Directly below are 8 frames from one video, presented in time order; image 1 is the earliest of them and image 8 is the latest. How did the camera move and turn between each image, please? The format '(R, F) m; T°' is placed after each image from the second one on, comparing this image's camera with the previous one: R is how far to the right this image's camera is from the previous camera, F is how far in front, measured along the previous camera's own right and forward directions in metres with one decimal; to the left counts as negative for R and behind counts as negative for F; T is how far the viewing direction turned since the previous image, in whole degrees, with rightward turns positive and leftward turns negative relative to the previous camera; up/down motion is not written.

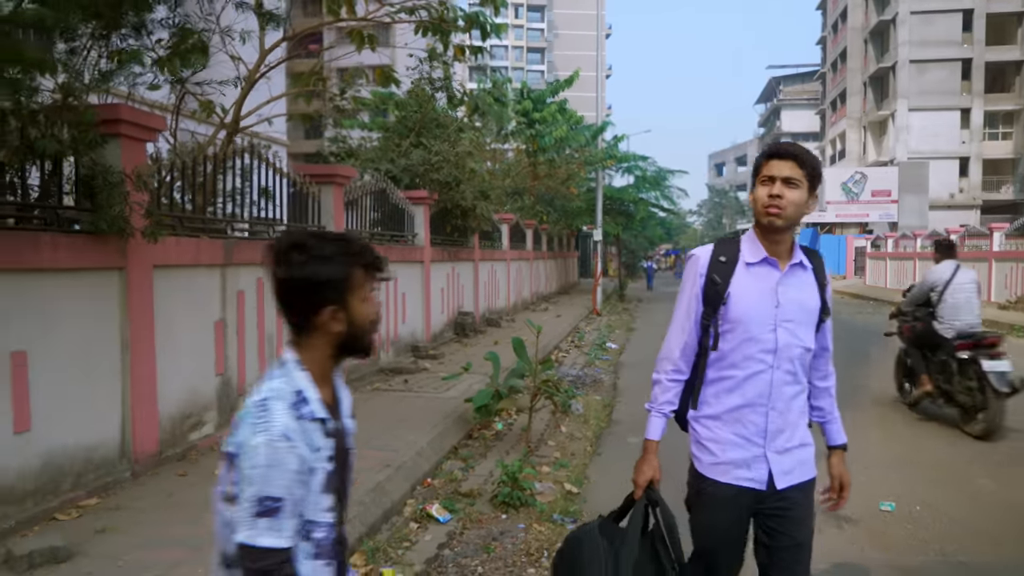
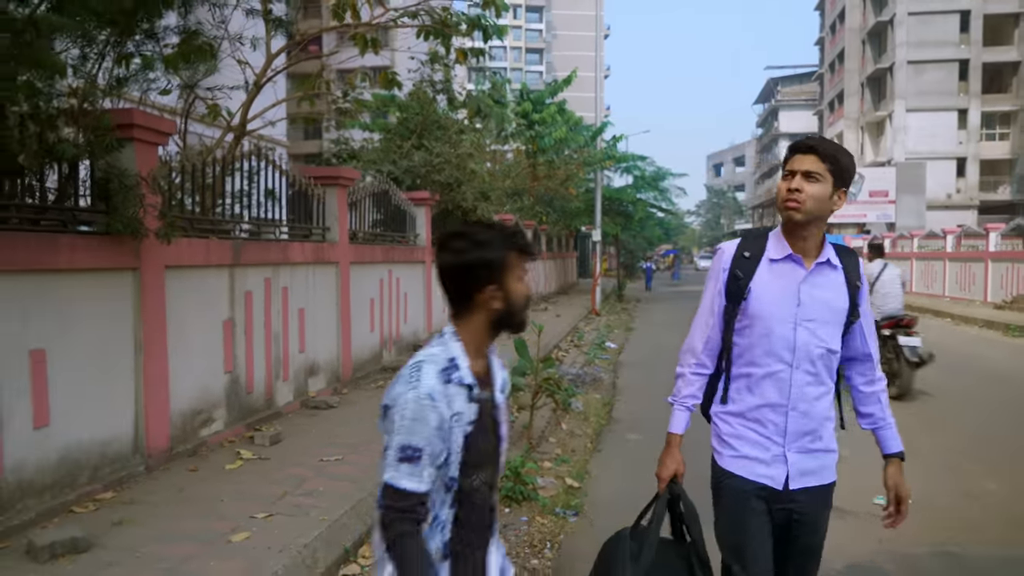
(0.0, -0.1) m; 0°
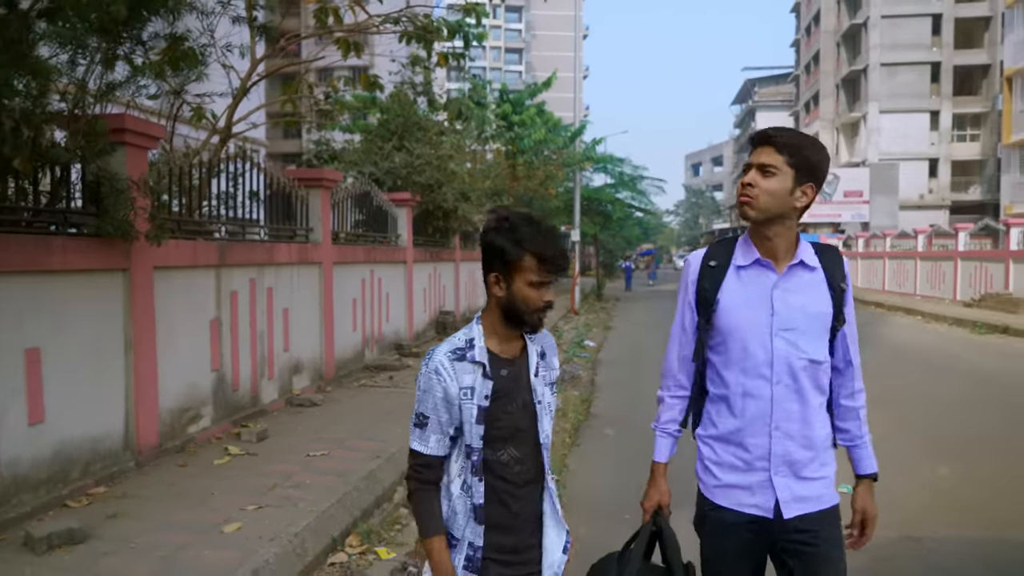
(0.0, -0.2) m; +1°
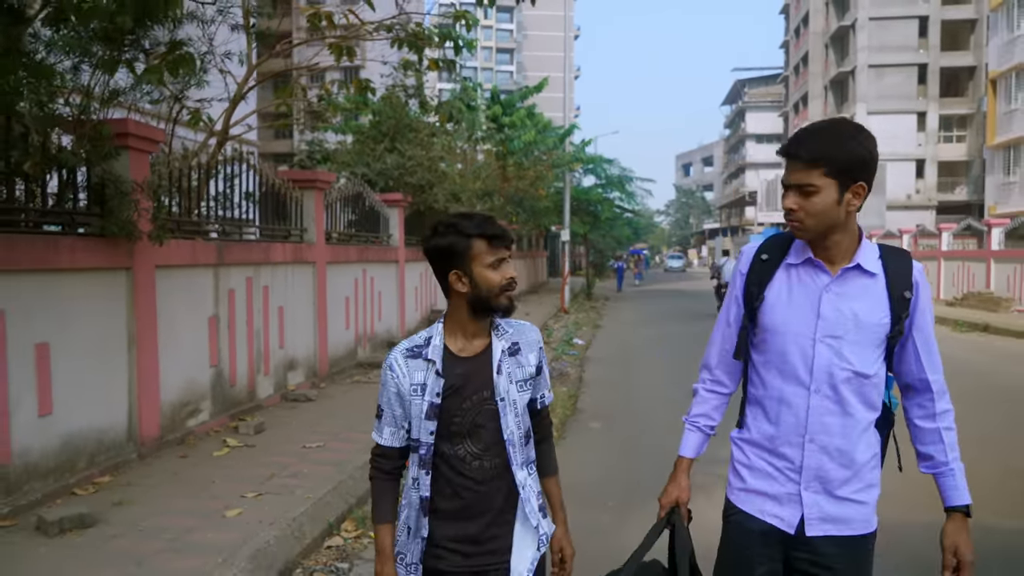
(0.0, -0.2) m; +1°
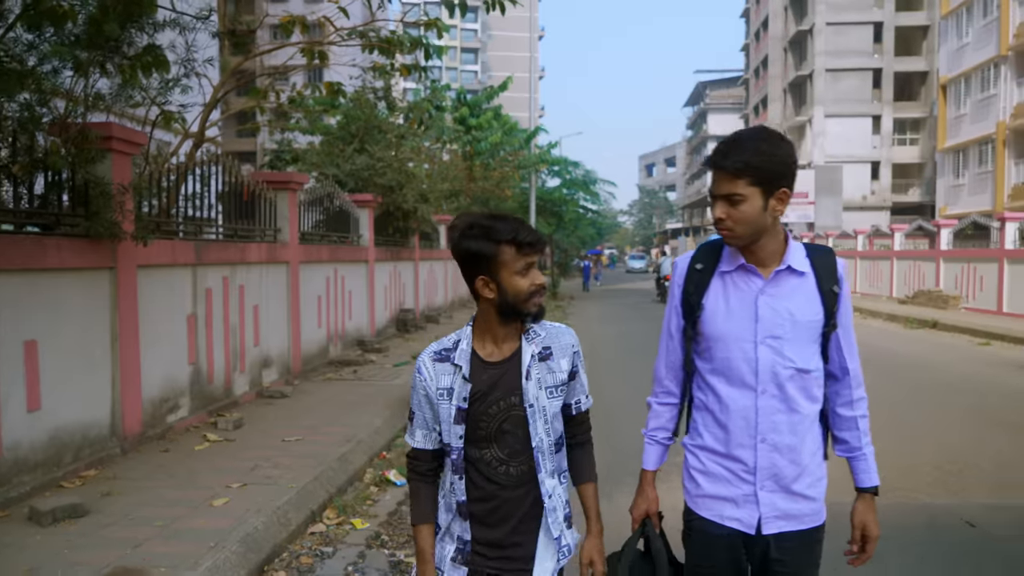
(-0.1, -0.3) m; +2°
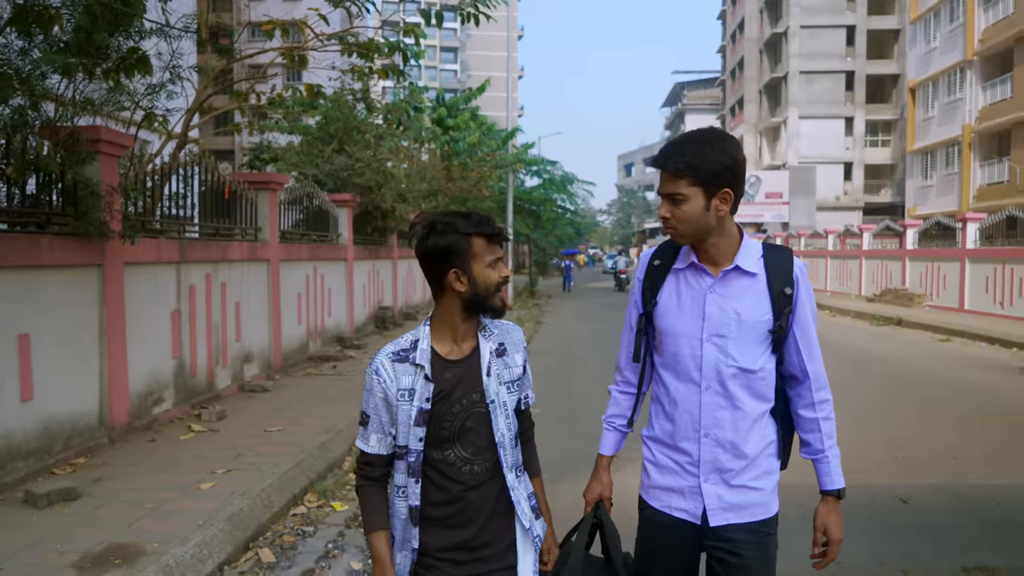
(+0.1, -0.3) m; +1°
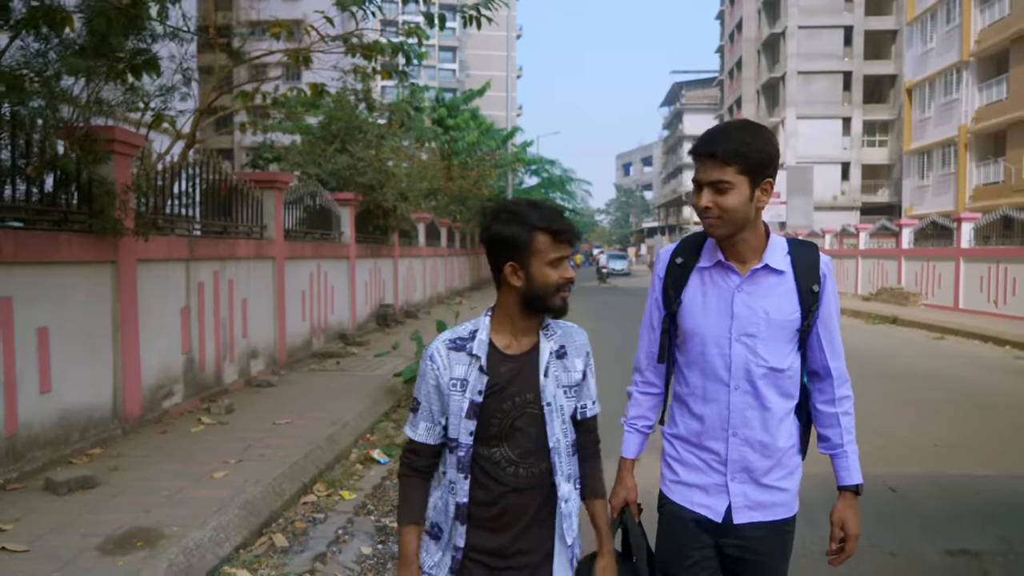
(0.0, -0.2) m; 0°
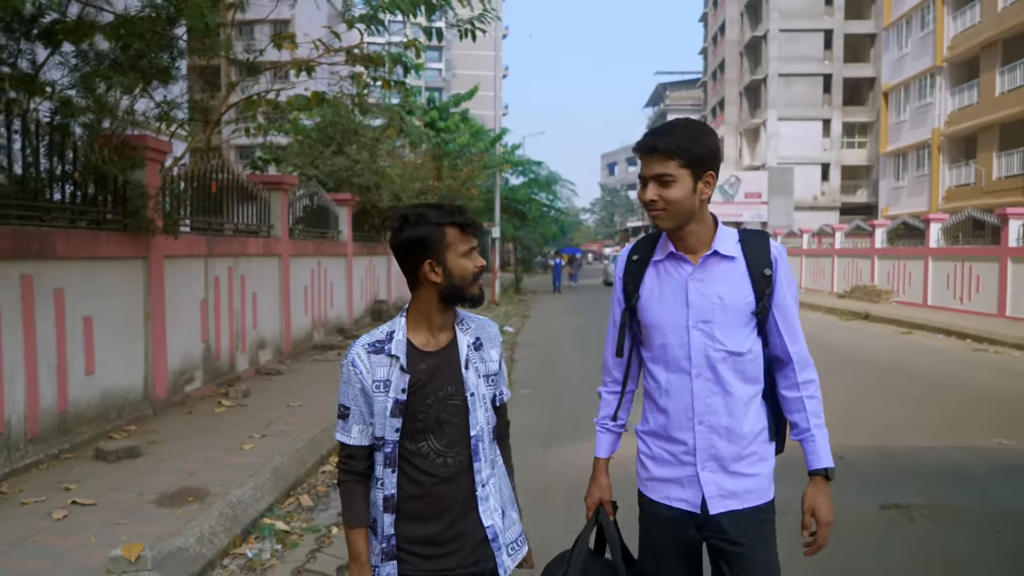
(-0.1, -0.7) m; +1°
